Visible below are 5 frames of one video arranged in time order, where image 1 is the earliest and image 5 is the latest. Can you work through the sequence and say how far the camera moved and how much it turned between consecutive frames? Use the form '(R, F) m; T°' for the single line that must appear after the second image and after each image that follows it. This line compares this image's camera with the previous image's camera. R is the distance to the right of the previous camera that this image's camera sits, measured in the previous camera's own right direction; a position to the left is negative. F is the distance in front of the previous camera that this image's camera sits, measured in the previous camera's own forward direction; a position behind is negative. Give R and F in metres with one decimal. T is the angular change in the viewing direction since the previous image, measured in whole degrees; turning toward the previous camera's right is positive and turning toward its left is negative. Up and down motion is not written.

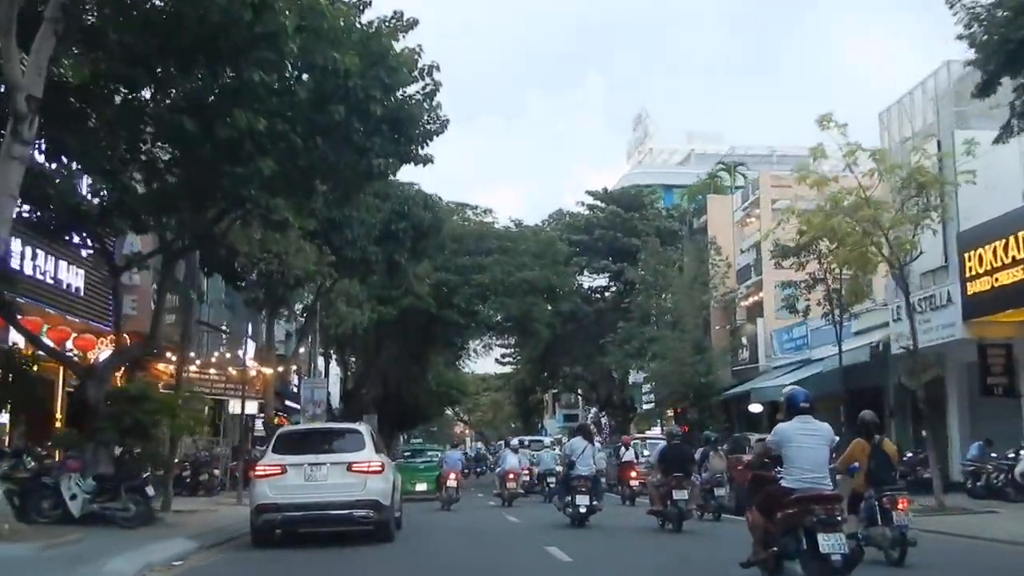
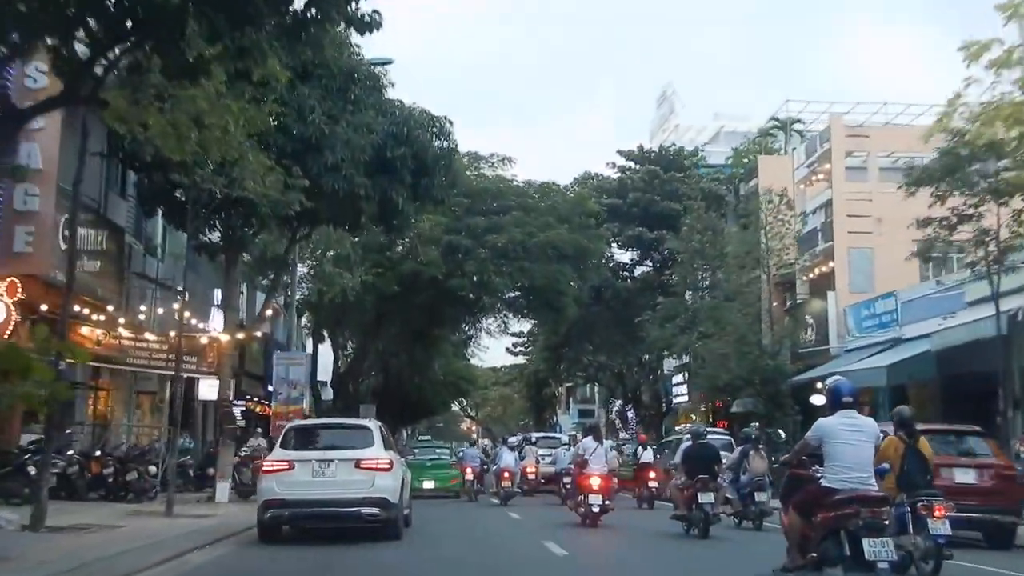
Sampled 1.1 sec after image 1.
(-0.4, +6.2) m; 0°
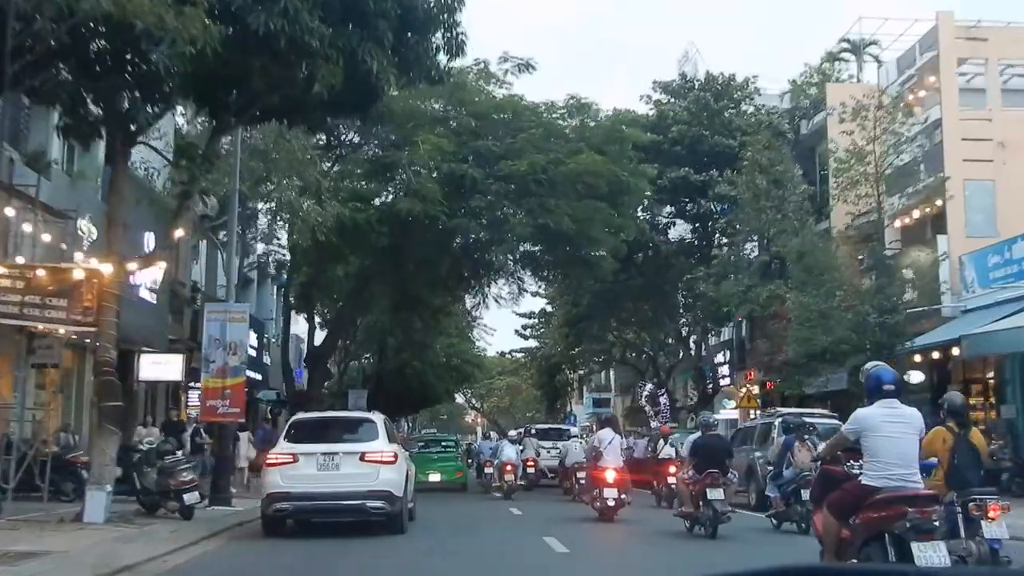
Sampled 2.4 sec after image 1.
(-0.4, +7.0) m; 0°
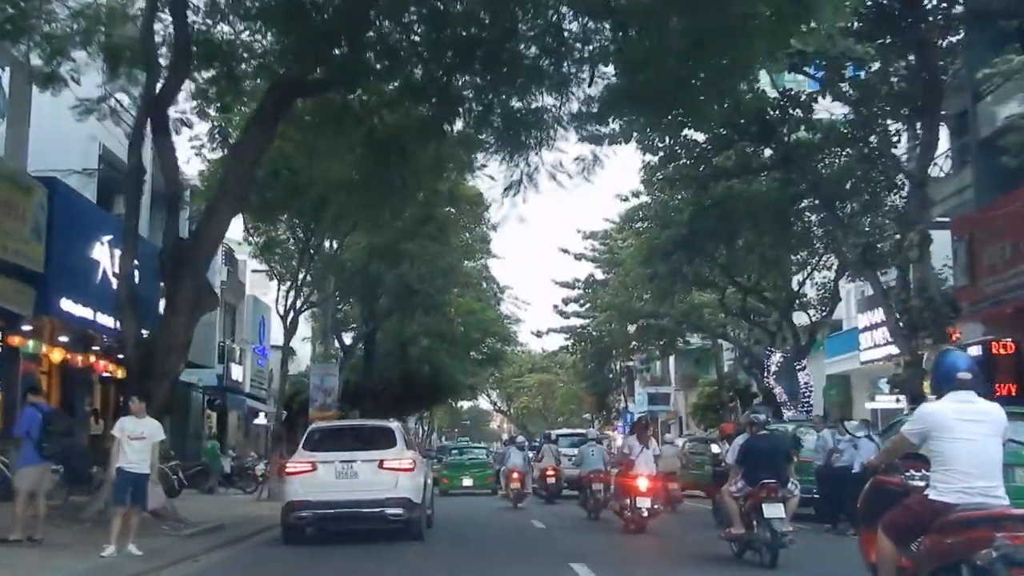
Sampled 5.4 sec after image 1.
(-0.7, +15.3) m; -1°
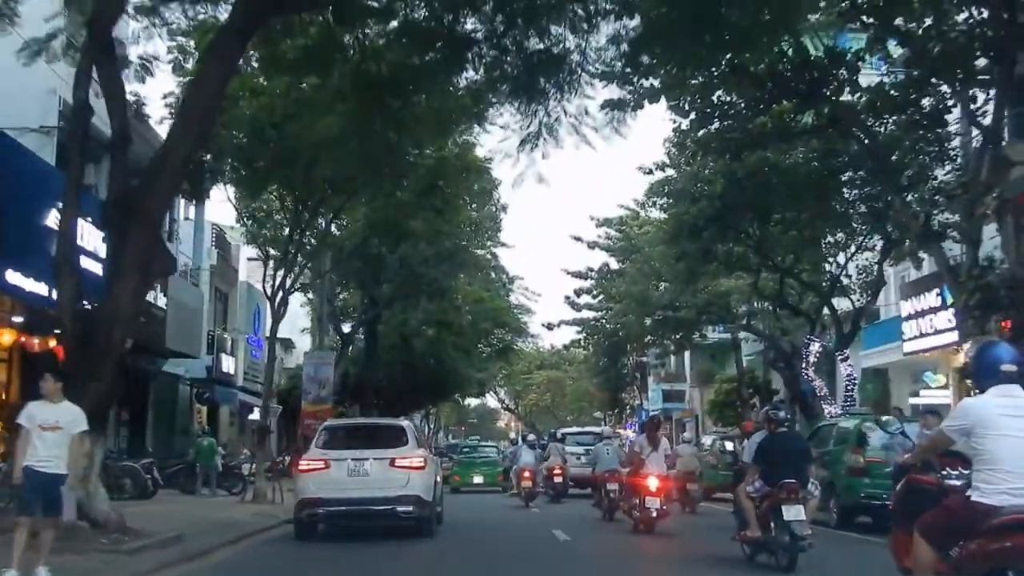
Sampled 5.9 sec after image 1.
(-0.1, +2.4) m; 0°
